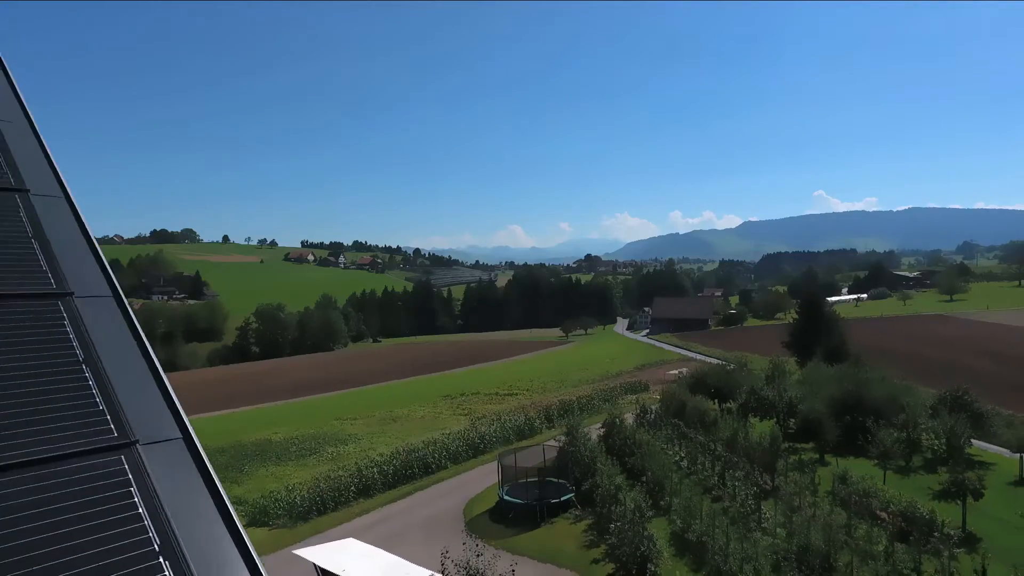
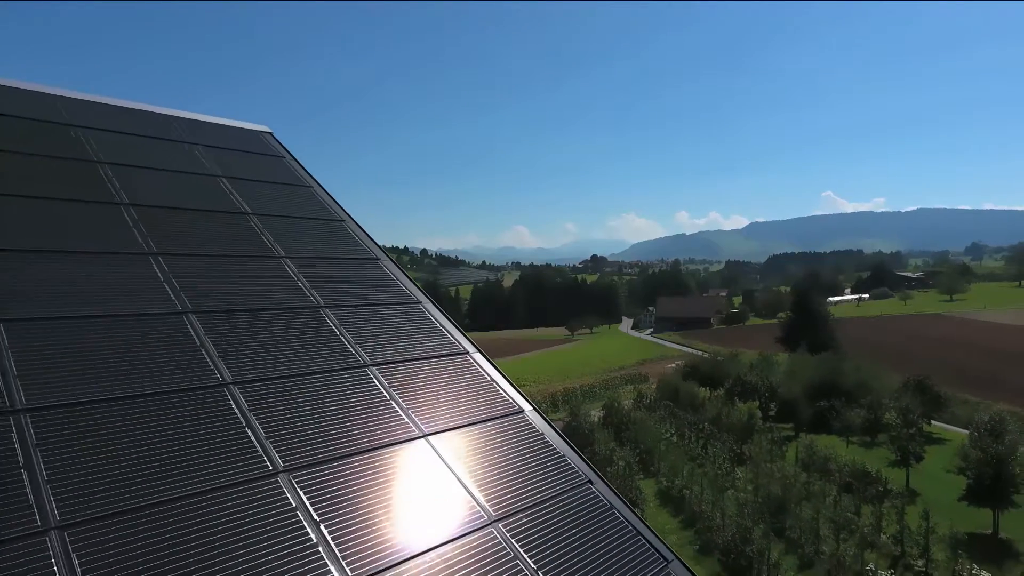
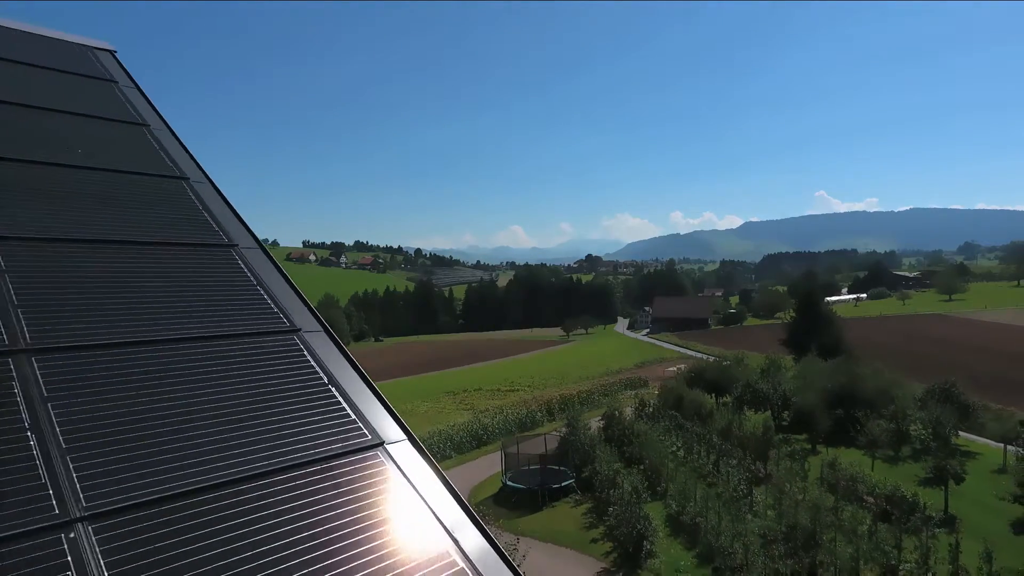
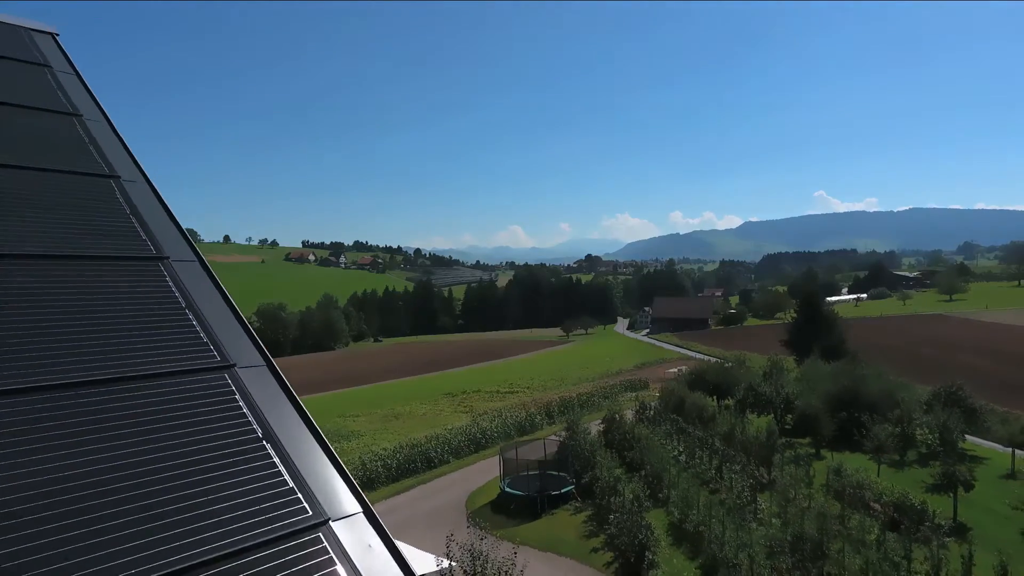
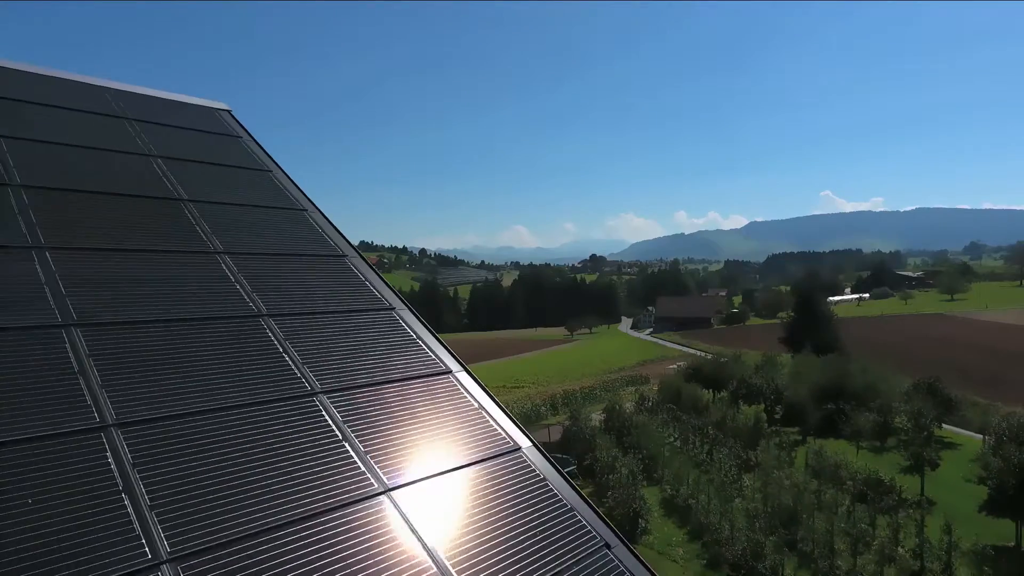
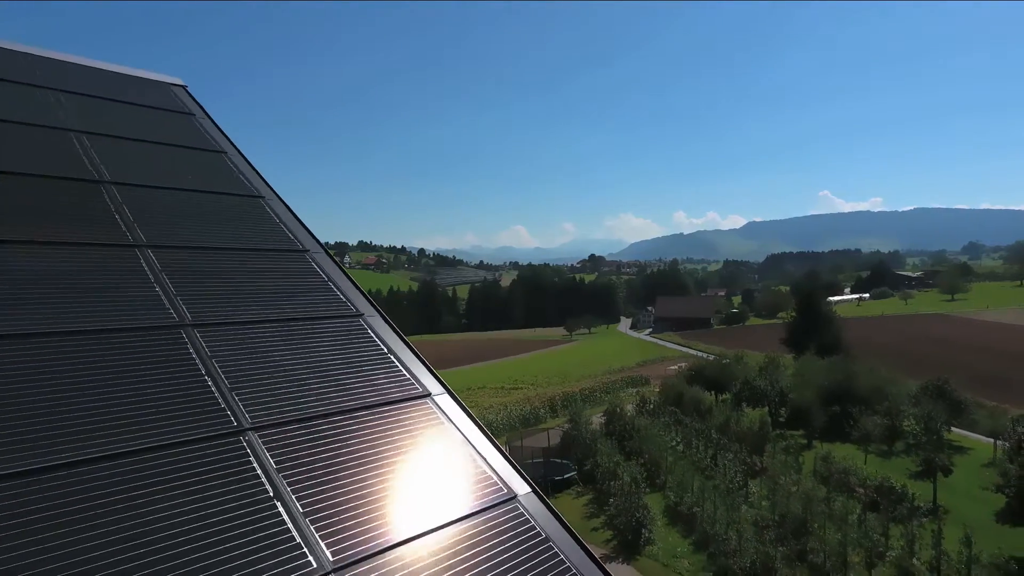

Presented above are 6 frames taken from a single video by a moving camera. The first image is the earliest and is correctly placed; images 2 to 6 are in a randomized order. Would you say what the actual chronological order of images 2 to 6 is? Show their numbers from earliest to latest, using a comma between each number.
4, 3, 6, 5, 2
